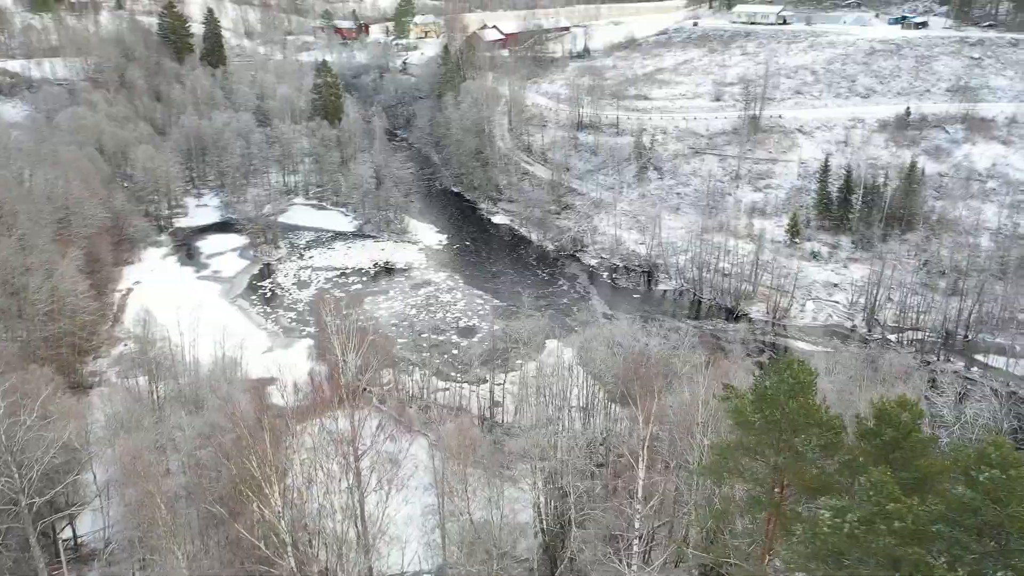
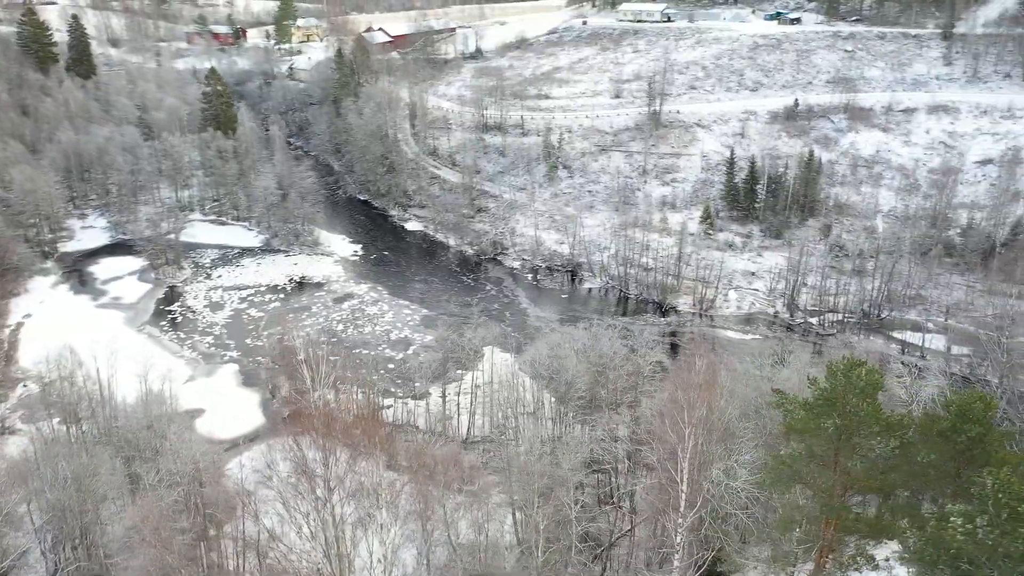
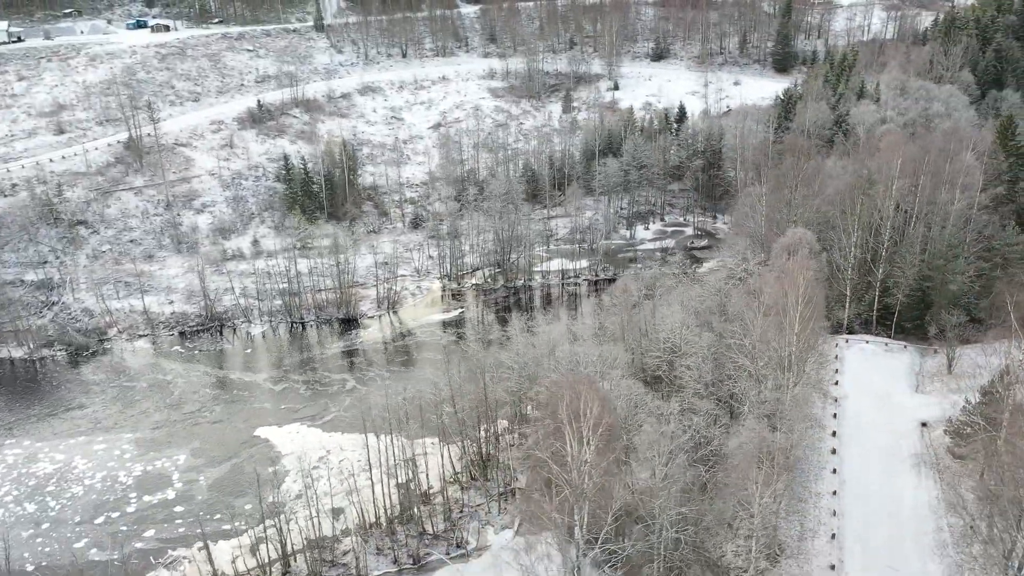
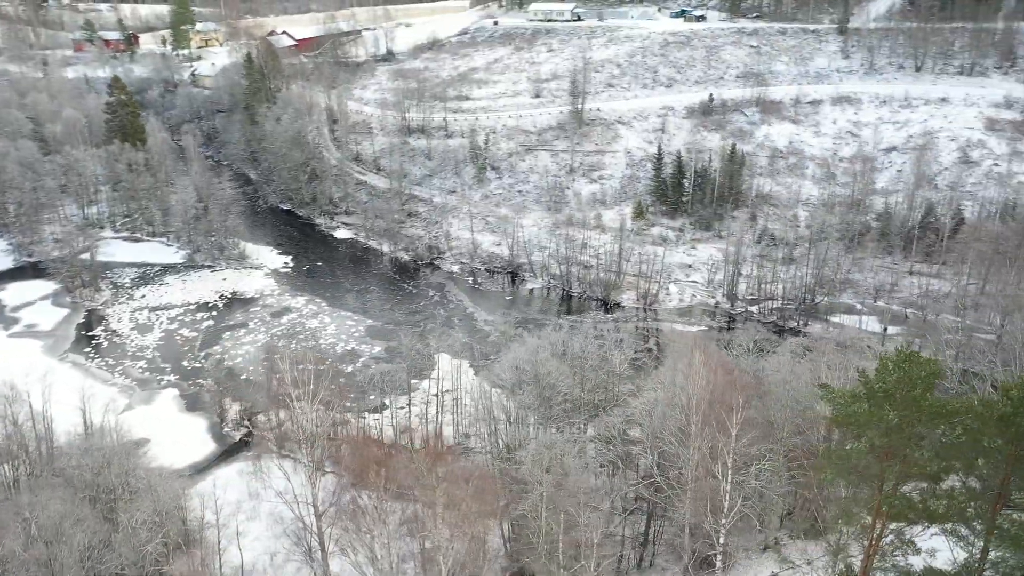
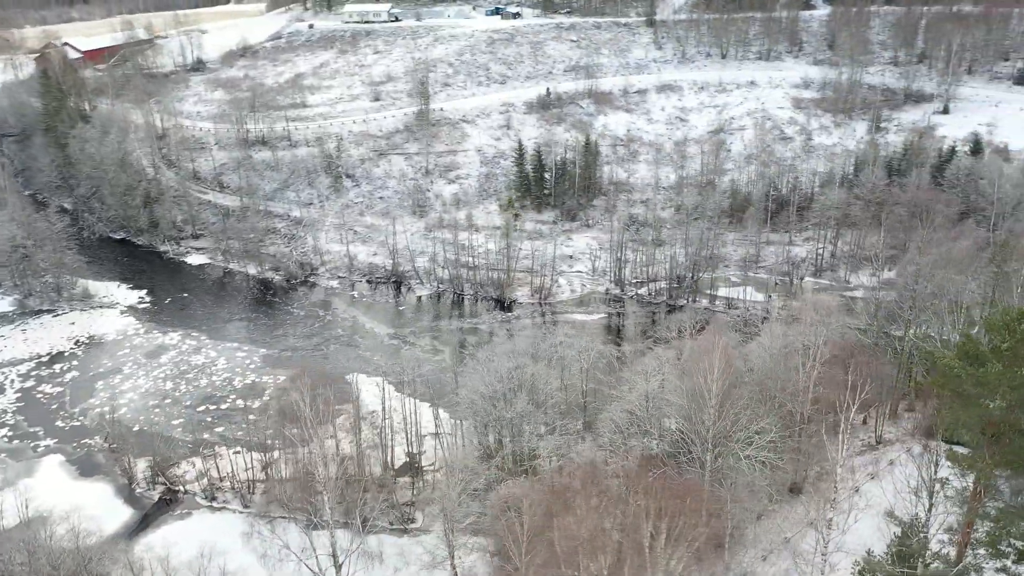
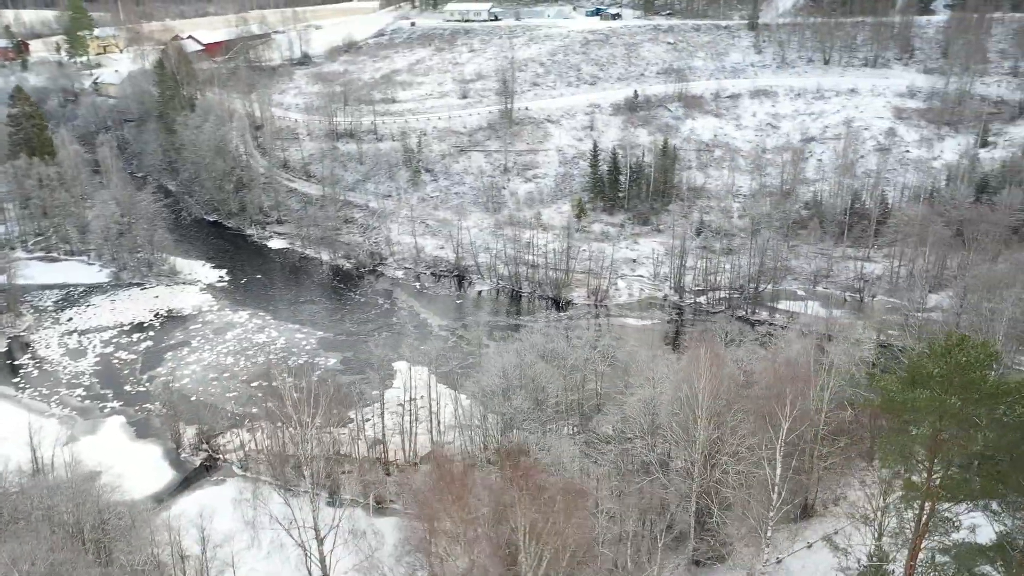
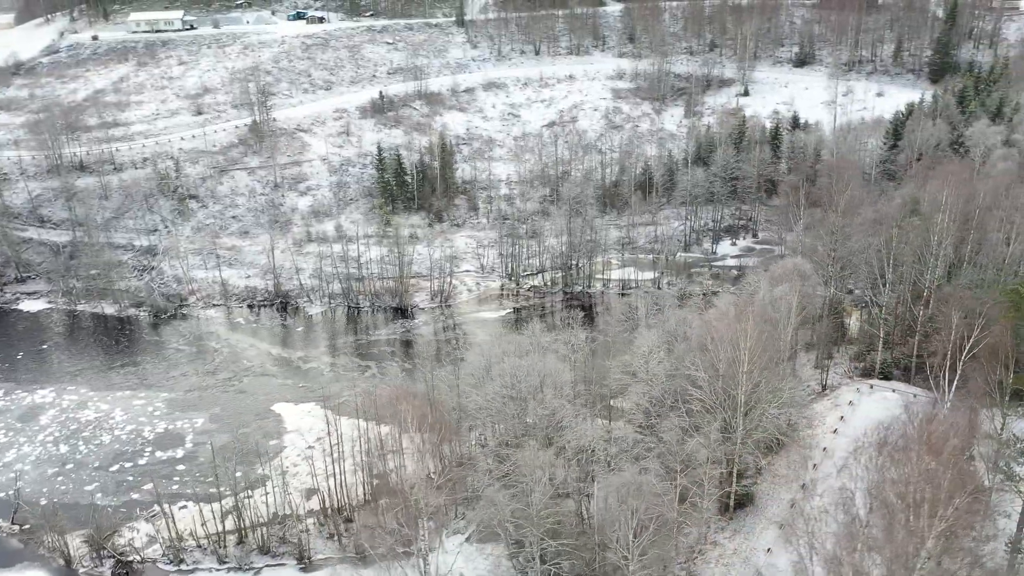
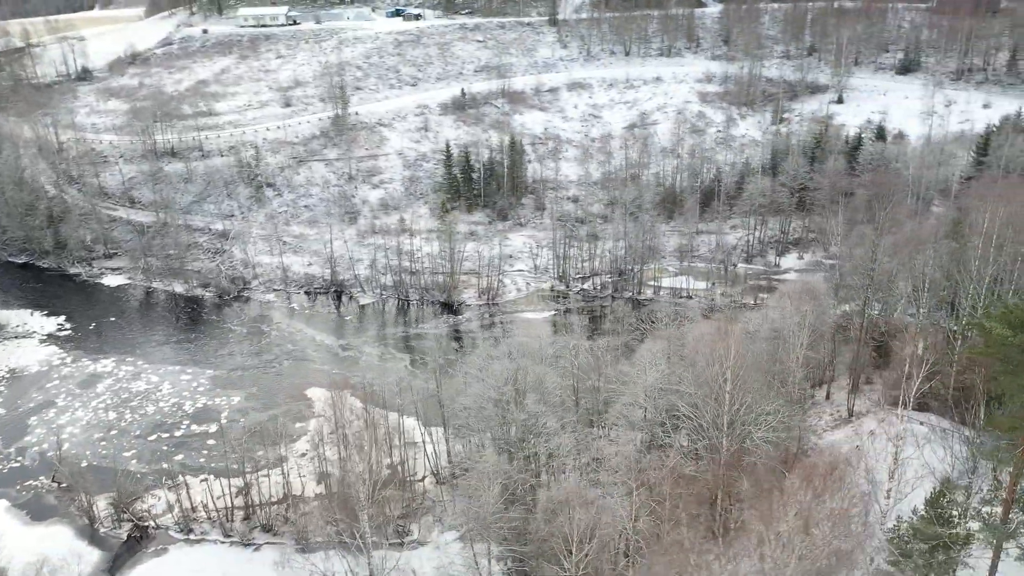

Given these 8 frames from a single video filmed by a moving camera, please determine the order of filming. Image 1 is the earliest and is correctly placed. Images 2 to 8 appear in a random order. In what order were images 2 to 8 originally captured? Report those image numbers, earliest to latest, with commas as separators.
2, 4, 6, 5, 8, 7, 3
